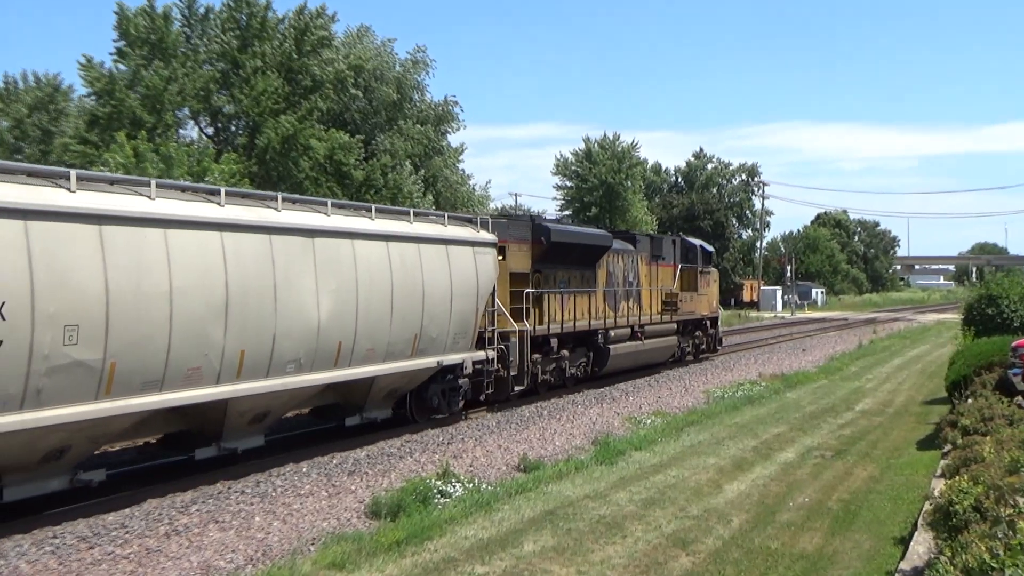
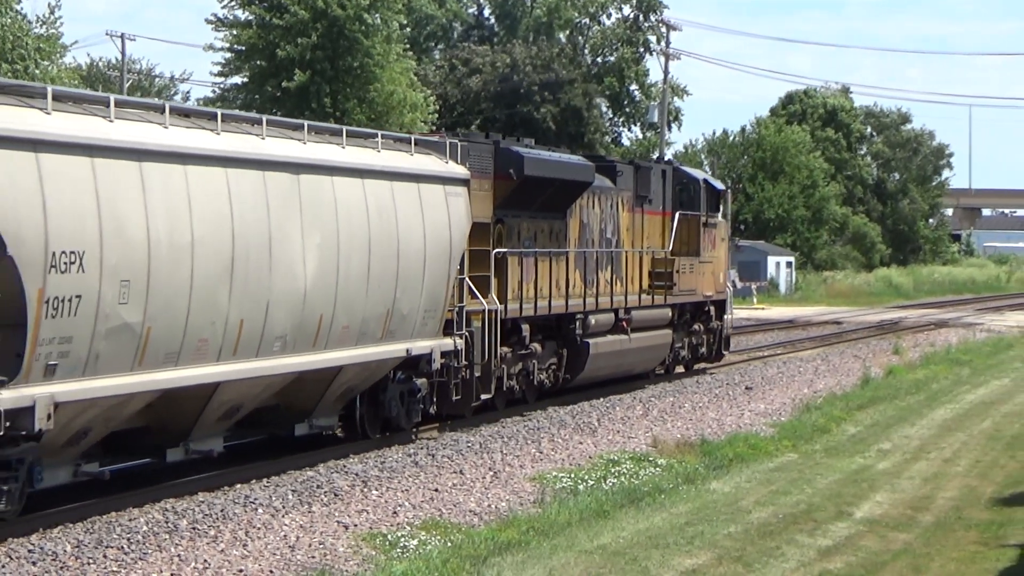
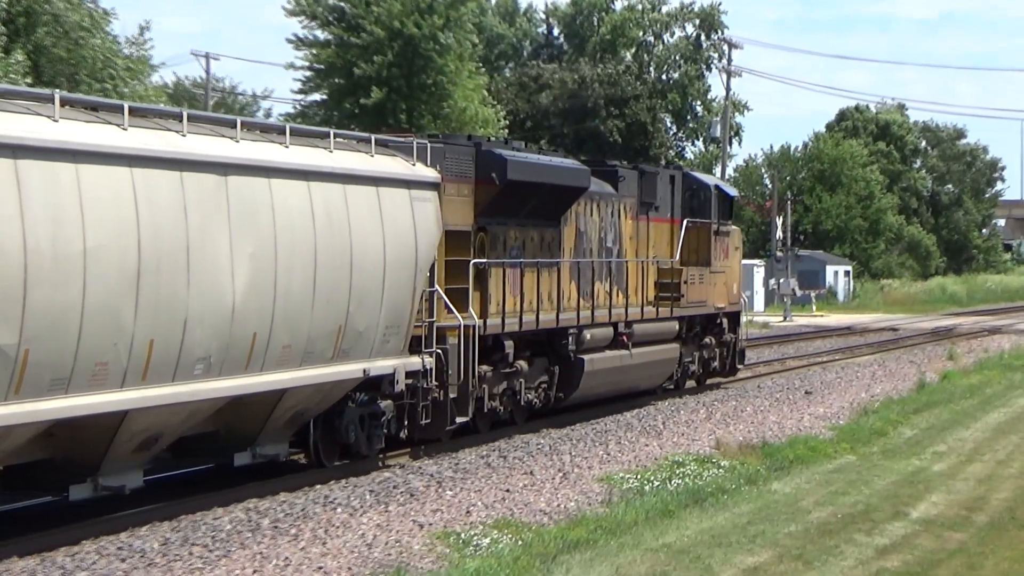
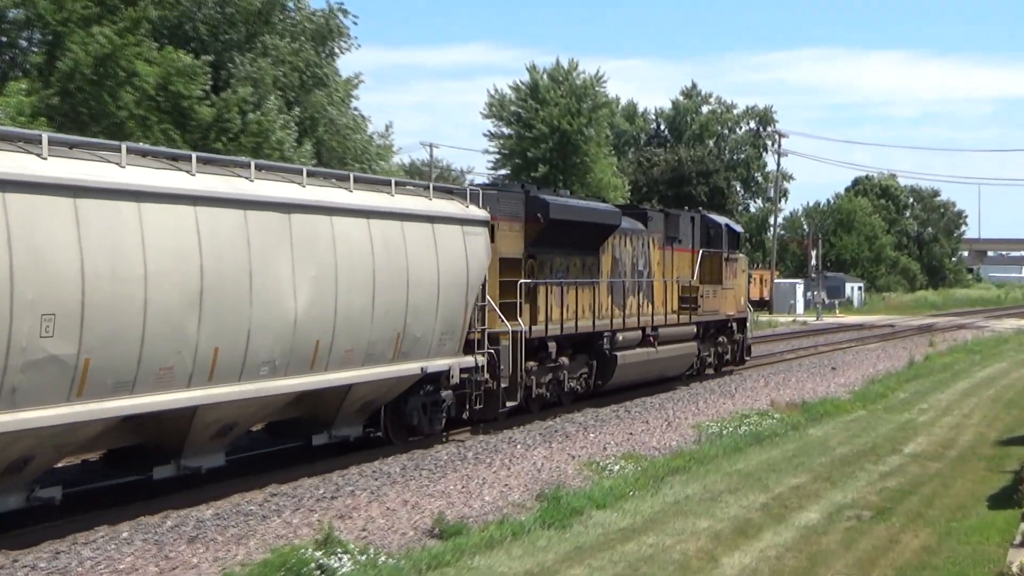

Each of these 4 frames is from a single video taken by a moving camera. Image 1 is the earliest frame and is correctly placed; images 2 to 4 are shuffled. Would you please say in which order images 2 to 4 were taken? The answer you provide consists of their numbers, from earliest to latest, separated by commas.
4, 3, 2
